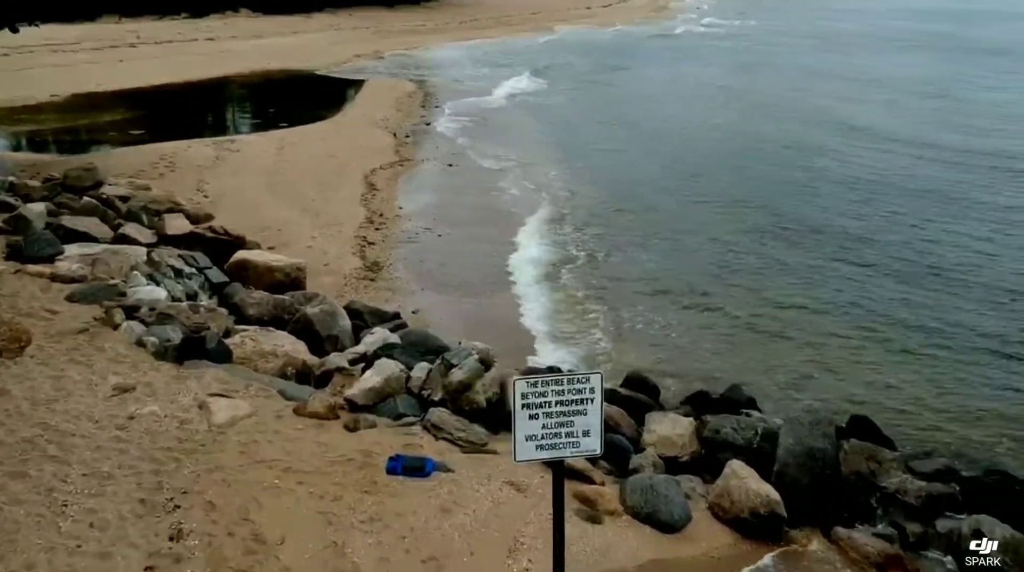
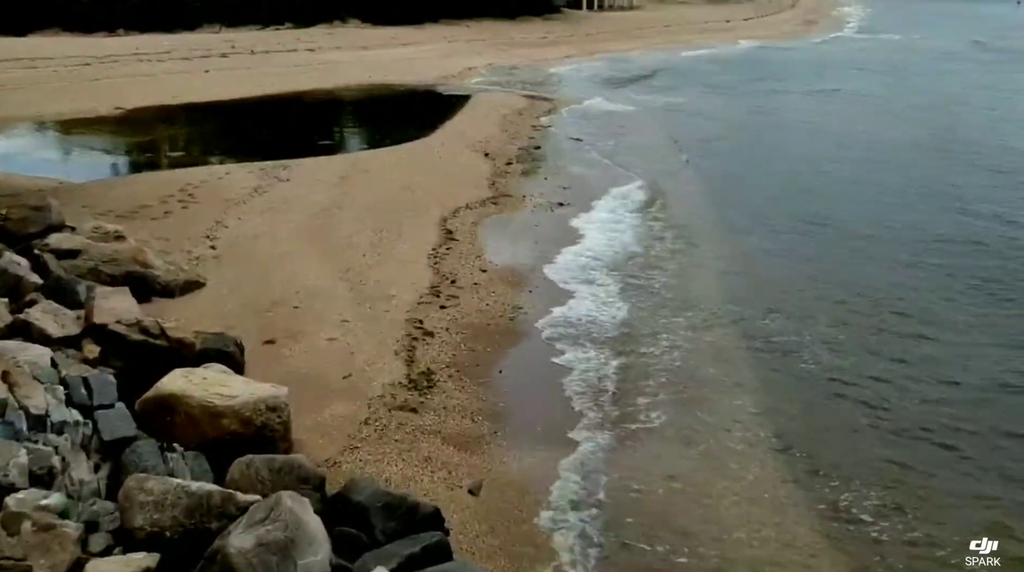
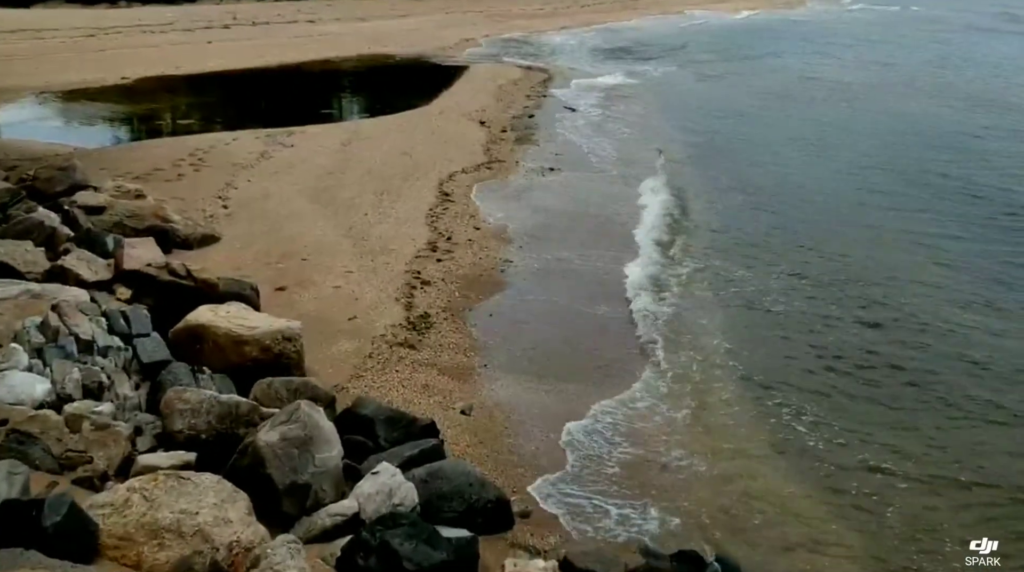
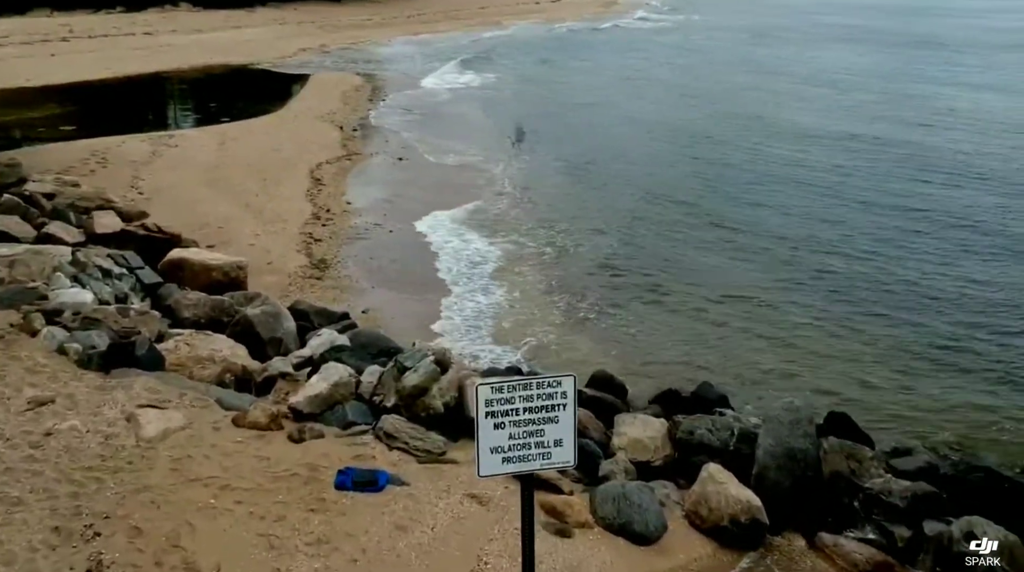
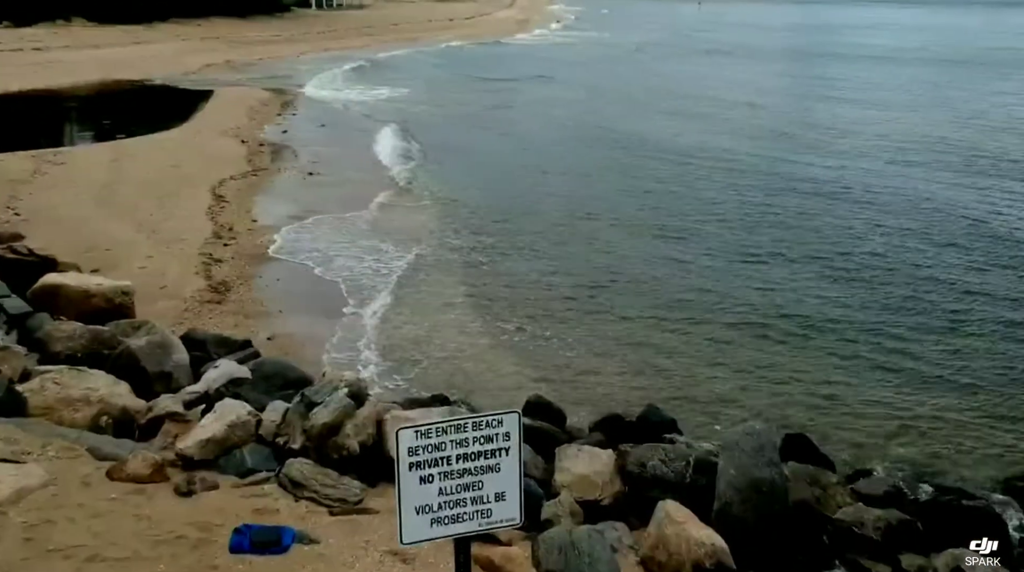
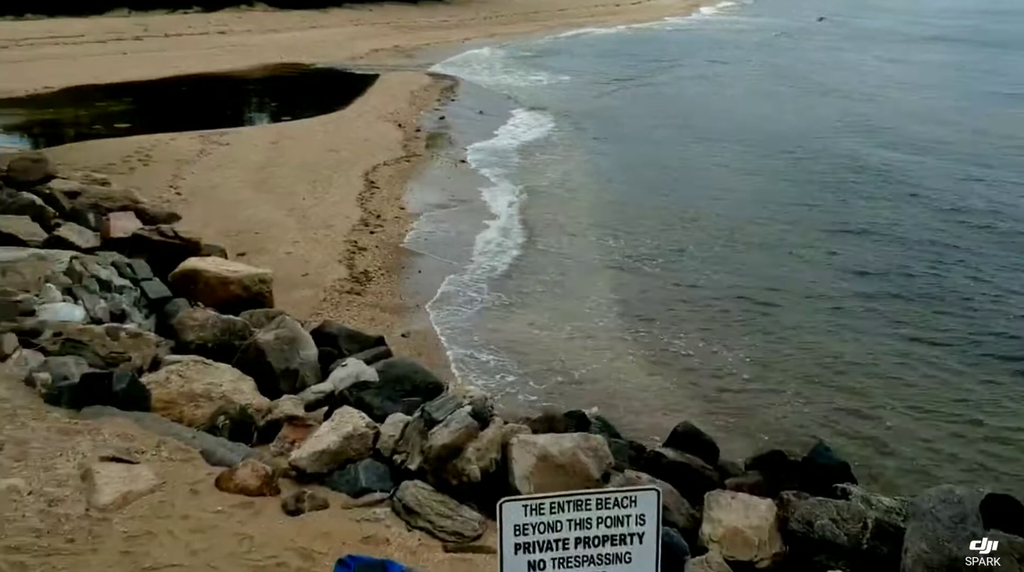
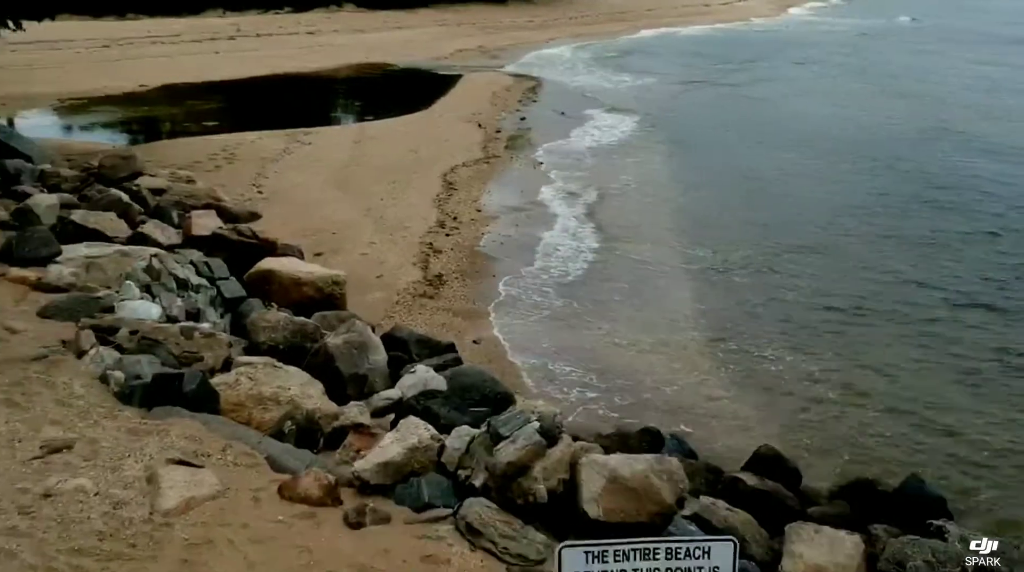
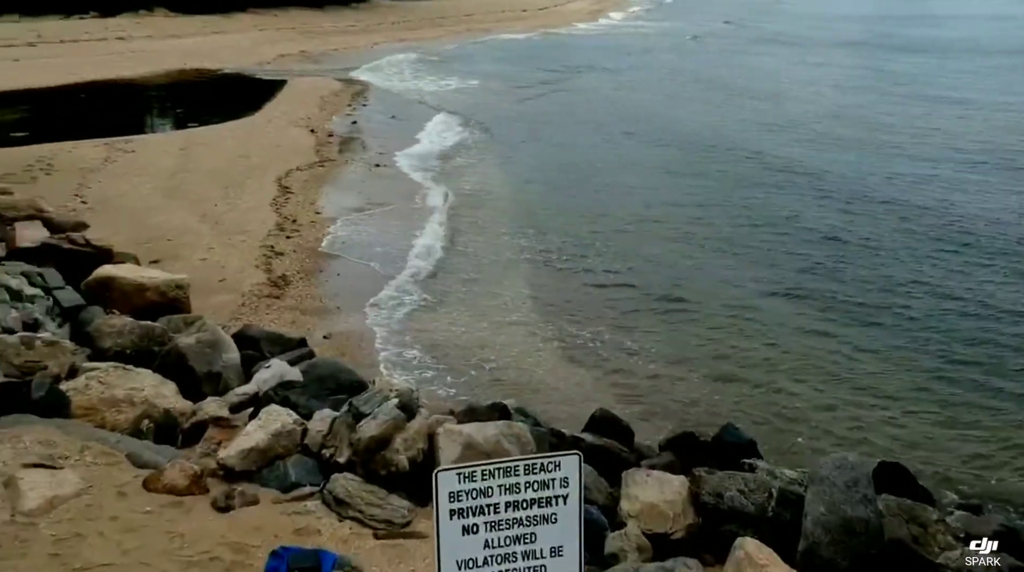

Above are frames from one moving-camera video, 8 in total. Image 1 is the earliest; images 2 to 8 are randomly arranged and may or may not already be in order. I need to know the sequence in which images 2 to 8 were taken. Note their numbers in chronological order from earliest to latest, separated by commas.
4, 5, 8, 6, 7, 3, 2
